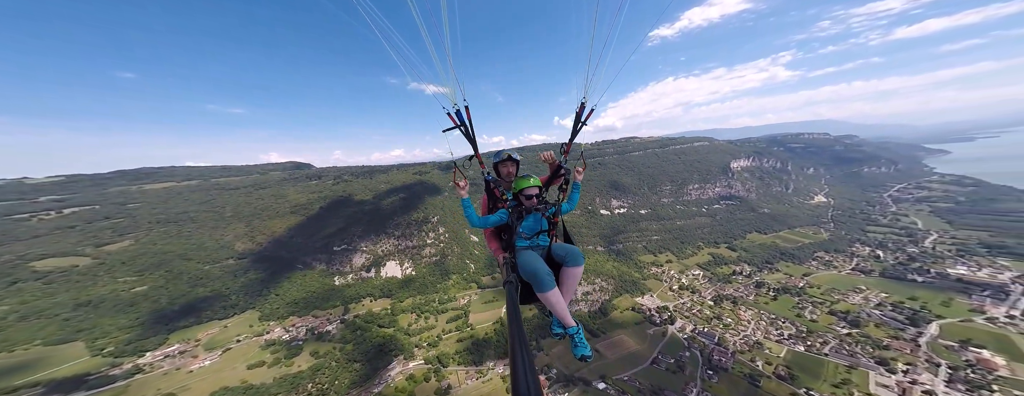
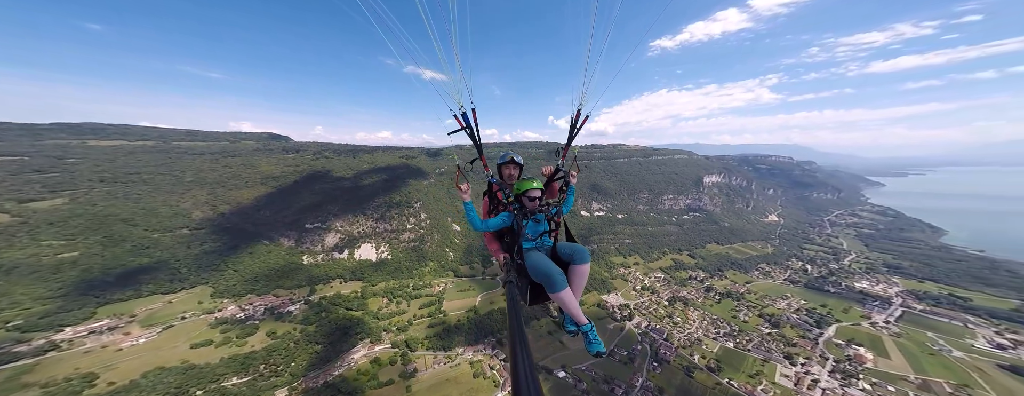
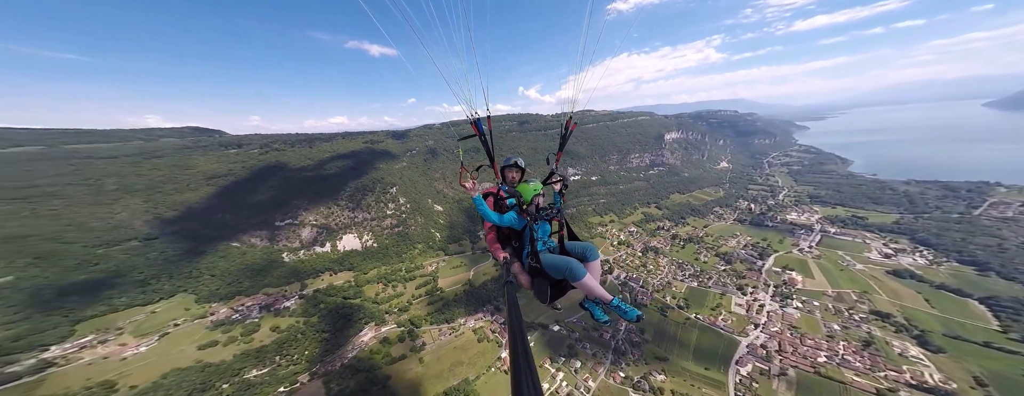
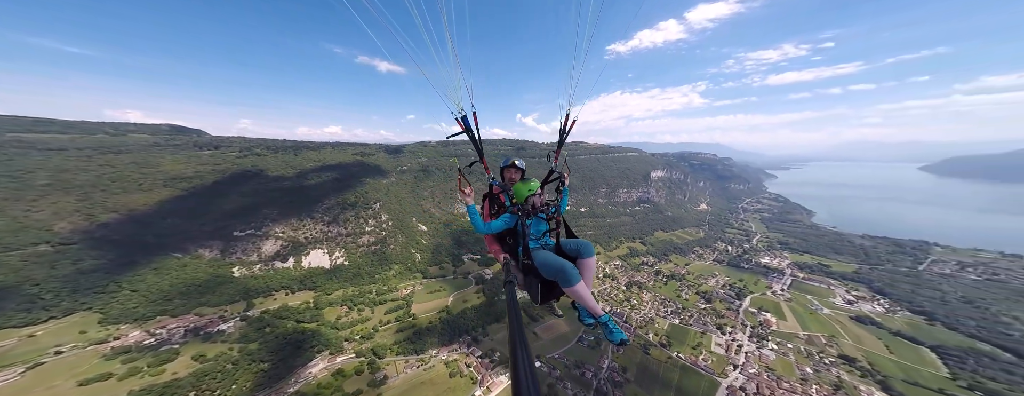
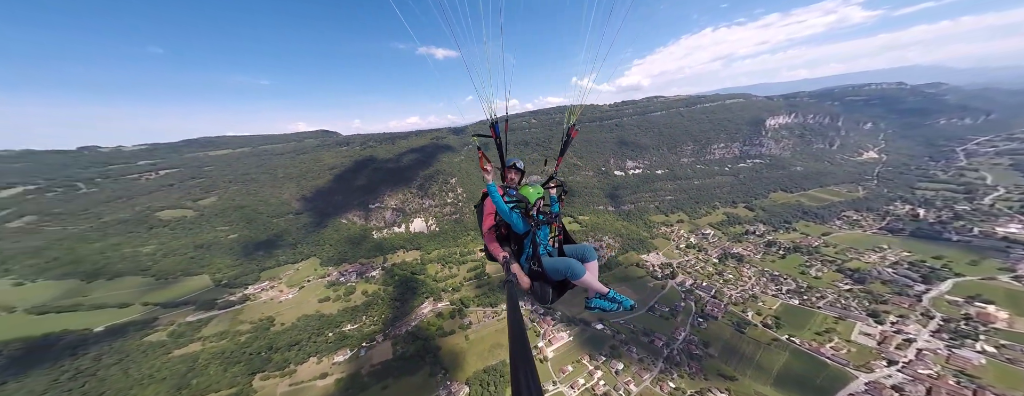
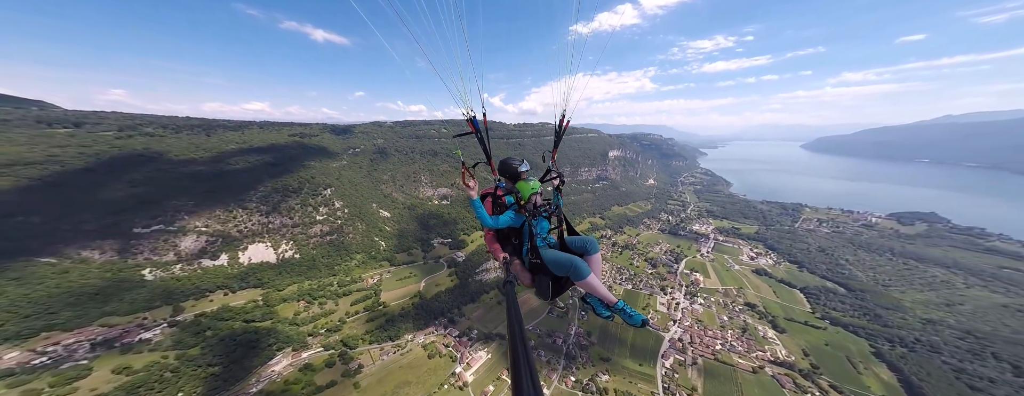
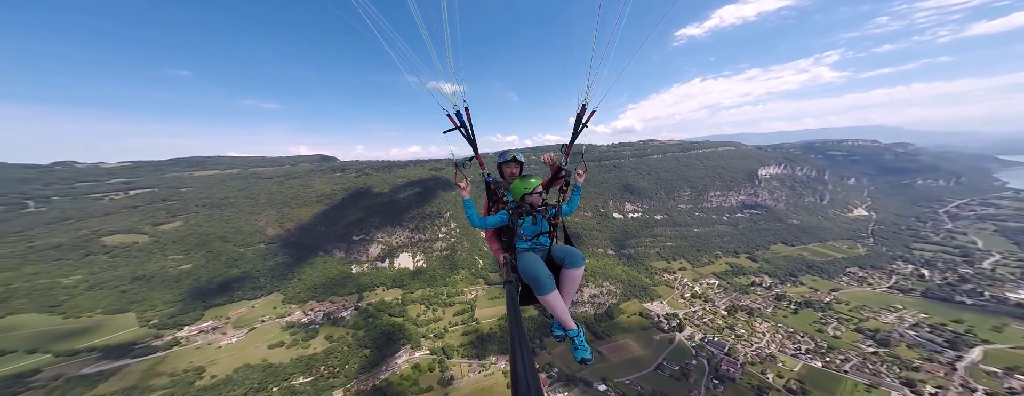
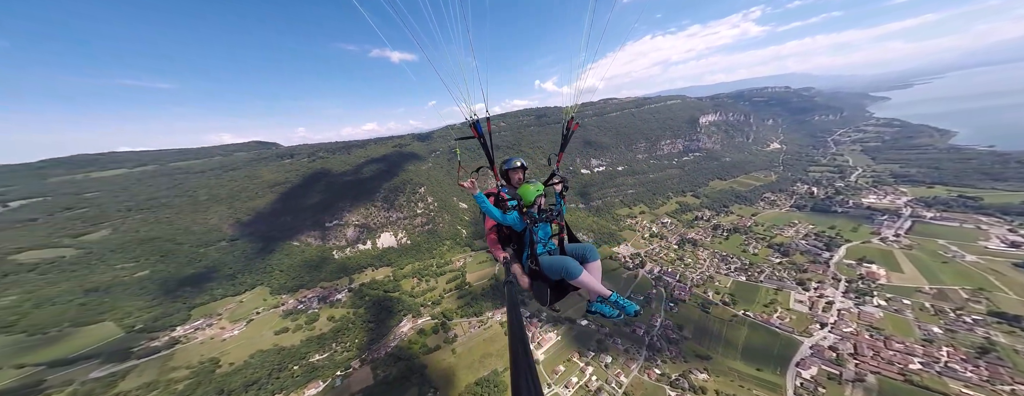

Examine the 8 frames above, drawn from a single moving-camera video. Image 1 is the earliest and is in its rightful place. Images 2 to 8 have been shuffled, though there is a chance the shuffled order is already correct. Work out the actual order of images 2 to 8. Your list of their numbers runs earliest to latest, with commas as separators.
7, 2, 4, 6, 3, 8, 5
